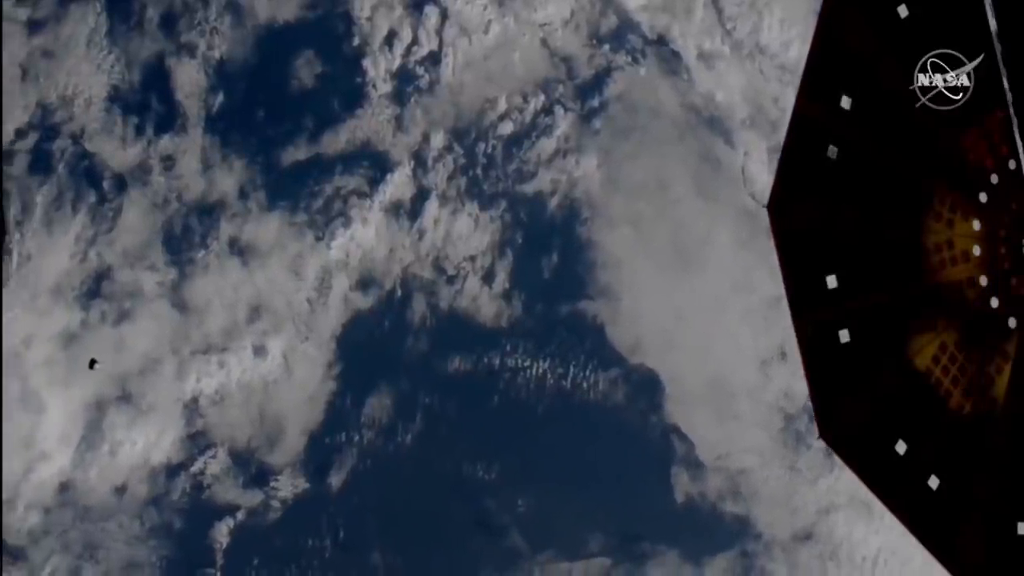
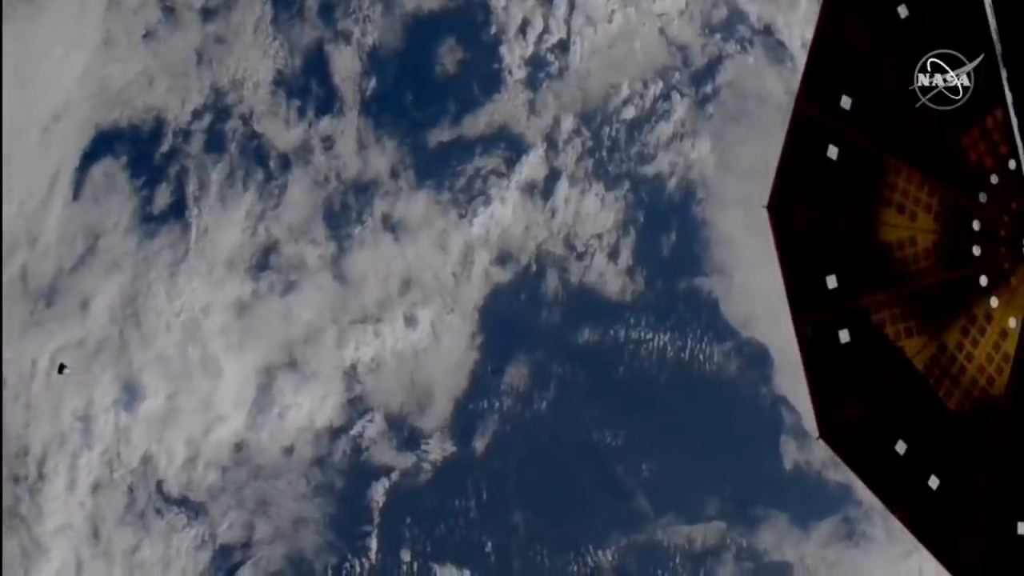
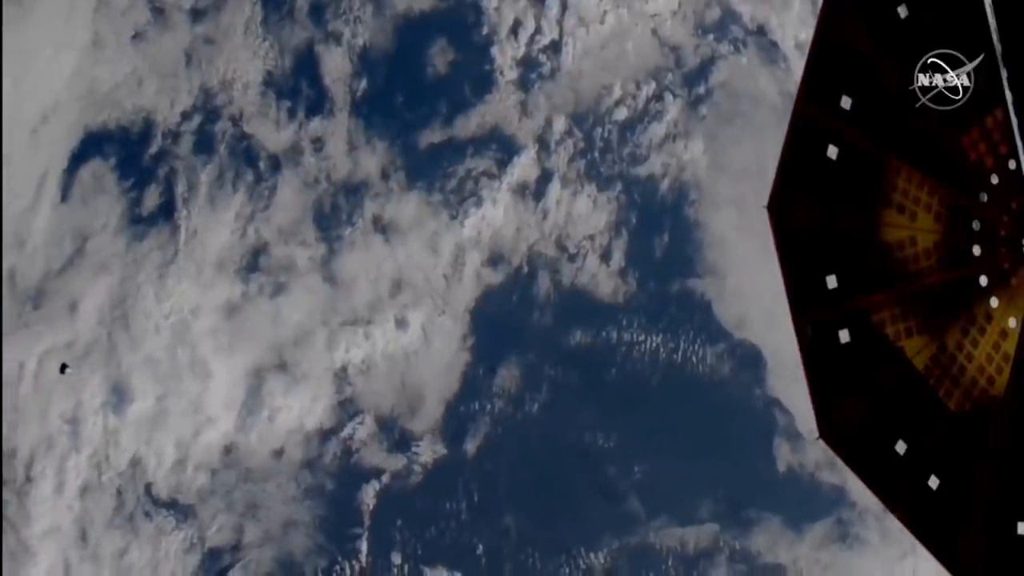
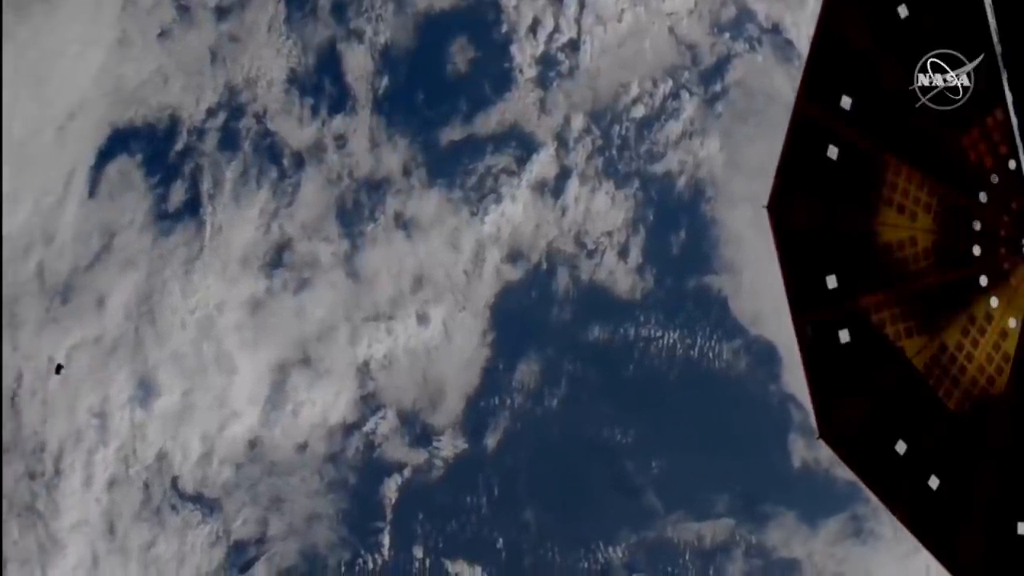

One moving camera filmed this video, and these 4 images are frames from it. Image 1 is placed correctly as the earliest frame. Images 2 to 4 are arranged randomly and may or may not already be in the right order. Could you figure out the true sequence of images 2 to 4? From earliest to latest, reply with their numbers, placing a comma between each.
3, 2, 4
